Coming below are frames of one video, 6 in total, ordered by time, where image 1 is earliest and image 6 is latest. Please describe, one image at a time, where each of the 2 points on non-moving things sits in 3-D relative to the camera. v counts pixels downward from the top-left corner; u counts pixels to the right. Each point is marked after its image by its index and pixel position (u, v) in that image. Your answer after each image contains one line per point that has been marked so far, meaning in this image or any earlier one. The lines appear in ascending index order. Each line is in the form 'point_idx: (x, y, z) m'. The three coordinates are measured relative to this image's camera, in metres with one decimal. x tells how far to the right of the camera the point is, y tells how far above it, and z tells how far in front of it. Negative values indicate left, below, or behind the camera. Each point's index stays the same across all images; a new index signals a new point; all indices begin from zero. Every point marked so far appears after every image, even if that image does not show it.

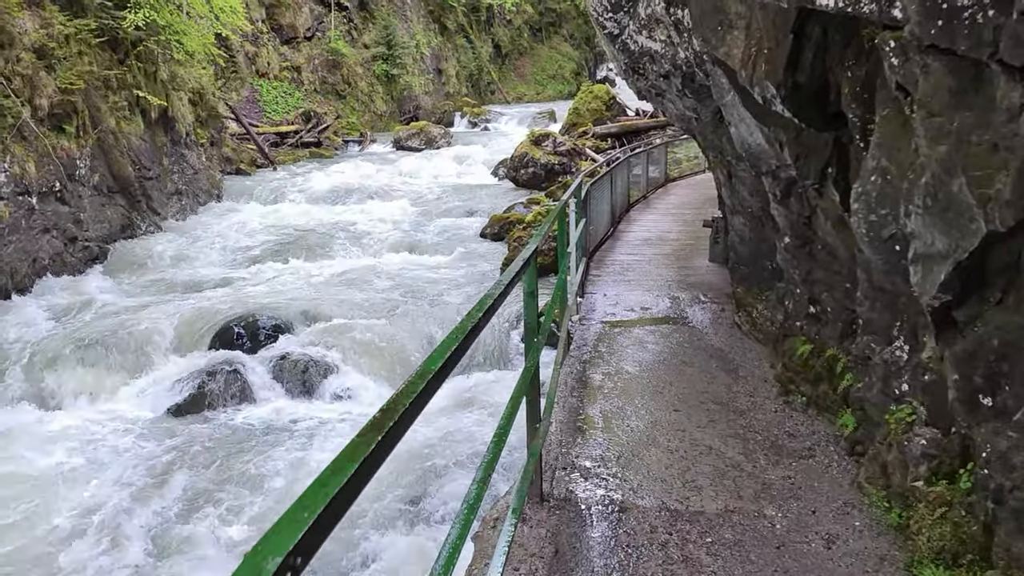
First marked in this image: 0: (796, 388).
0: (+1.3, -0.5, +4.4) m
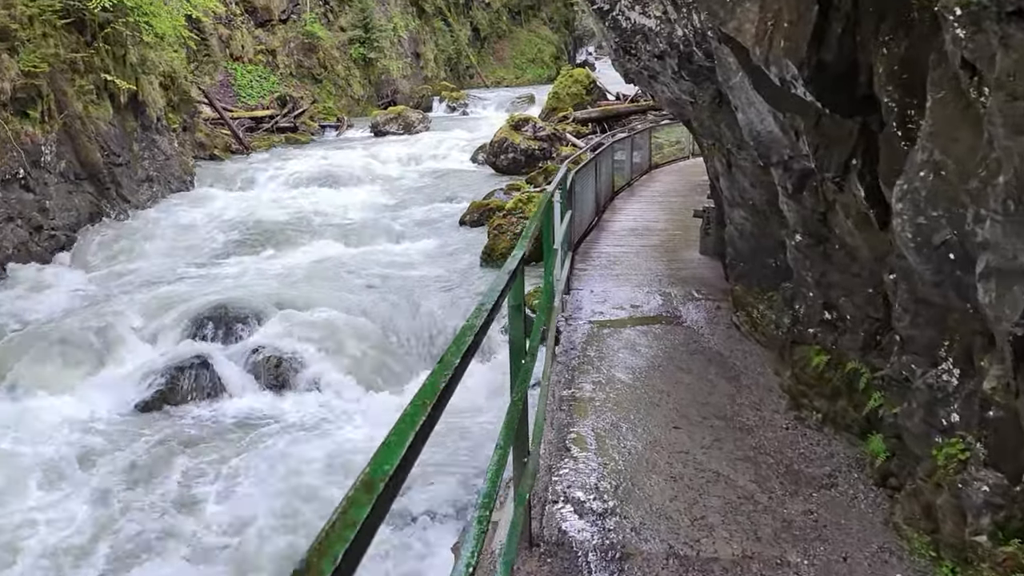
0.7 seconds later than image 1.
0: (+1.3, -0.5, +4.0) m
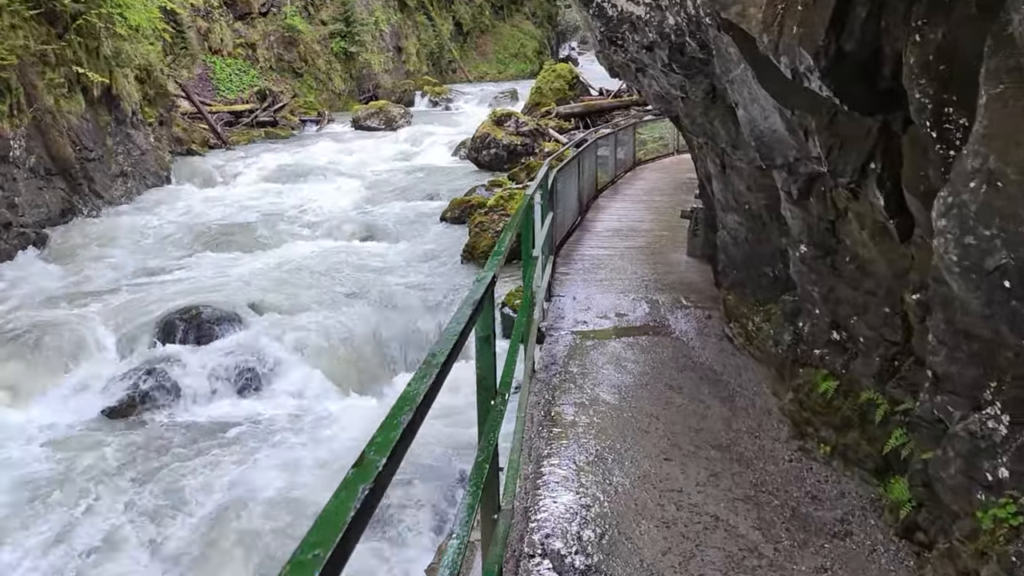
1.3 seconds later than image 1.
0: (+1.1, -0.5, +3.6) m
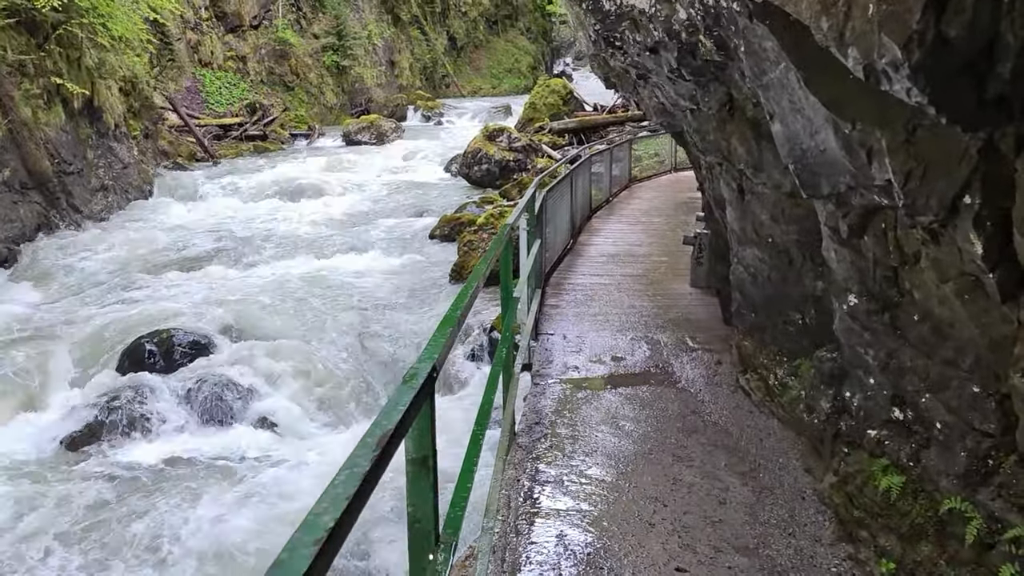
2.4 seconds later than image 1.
0: (+1.1, -0.7, +2.8) m
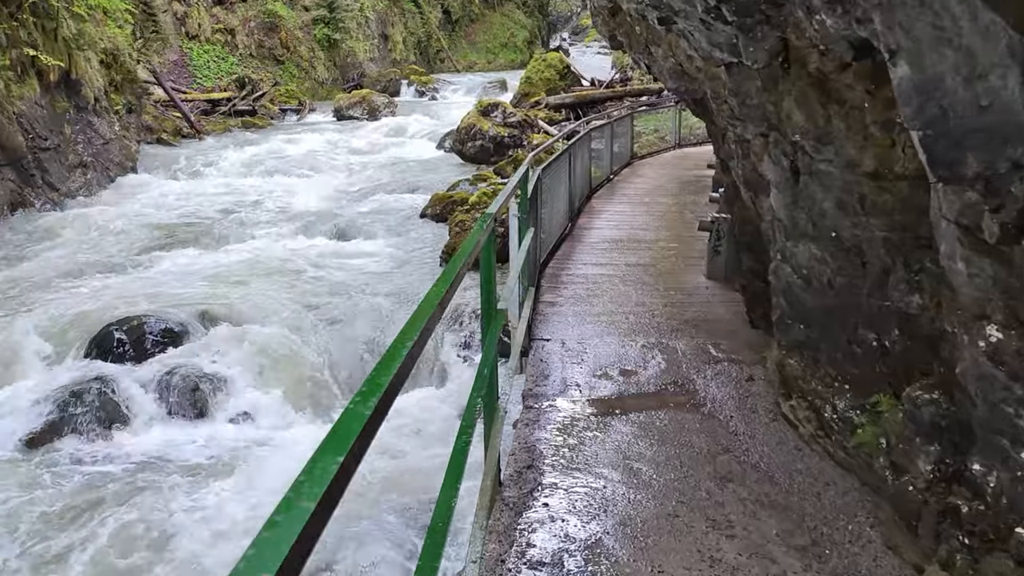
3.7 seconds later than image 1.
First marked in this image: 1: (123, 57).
0: (+1.0, -0.8, +1.9) m
1: (-7.8, +4.4, +17.9) m
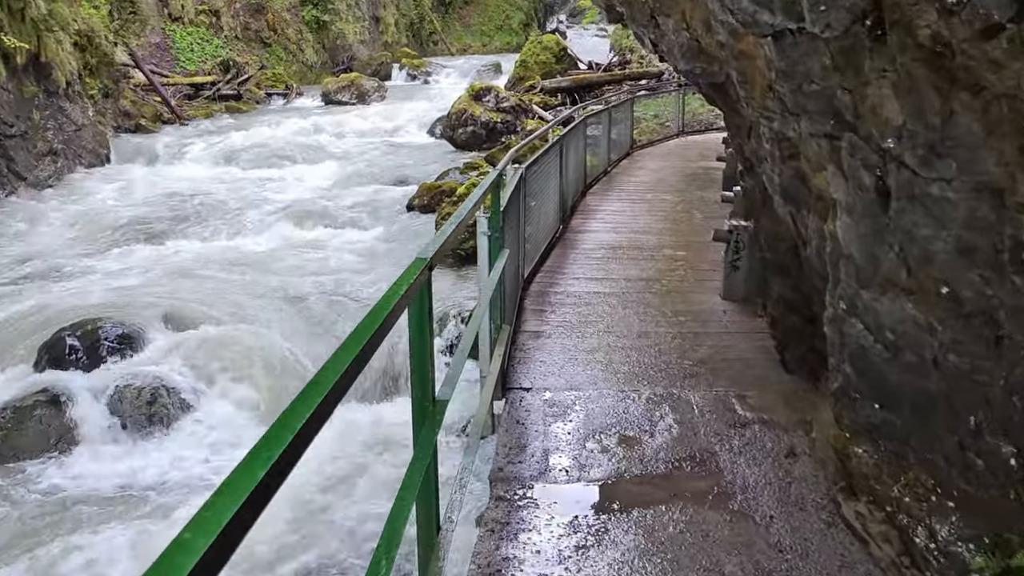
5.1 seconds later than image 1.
0: (+0.9, -1.0, +0.8) m
1: (-8.0, +4.5, +16.7) m
